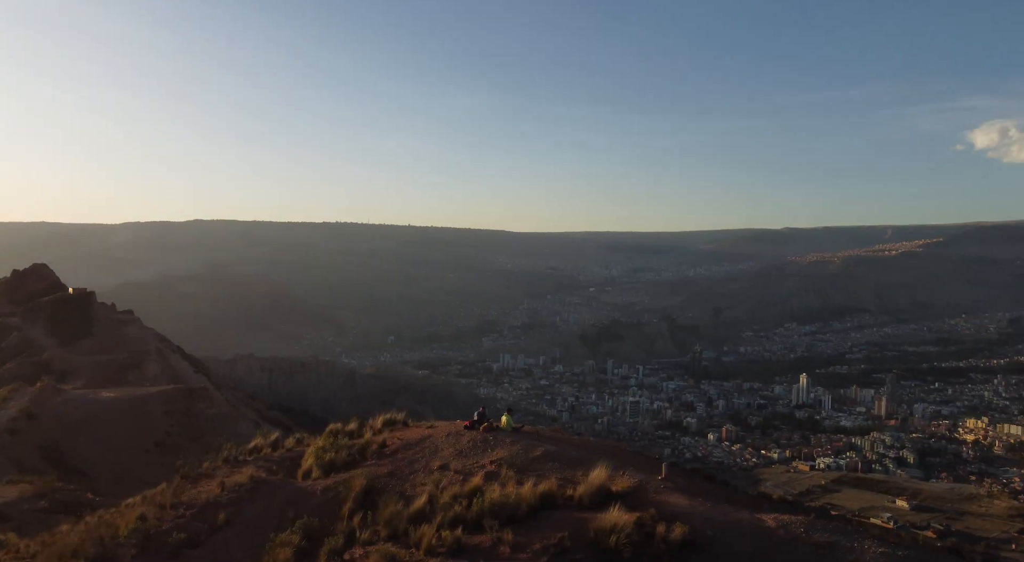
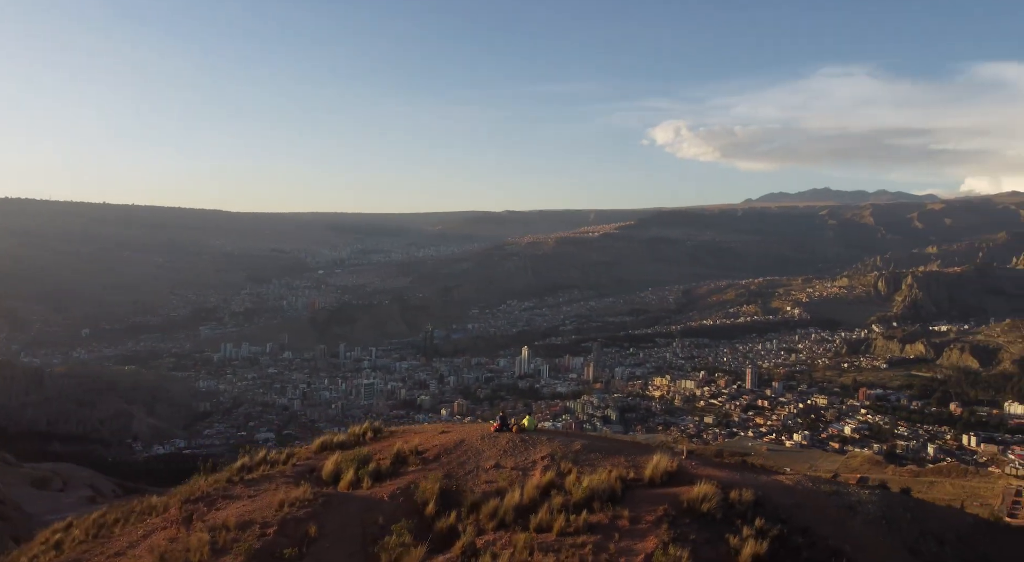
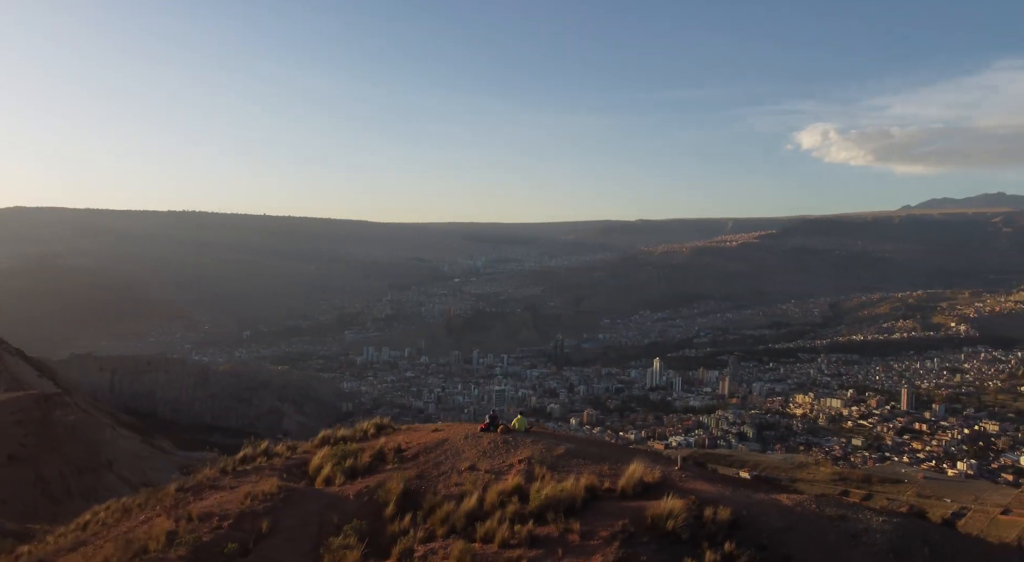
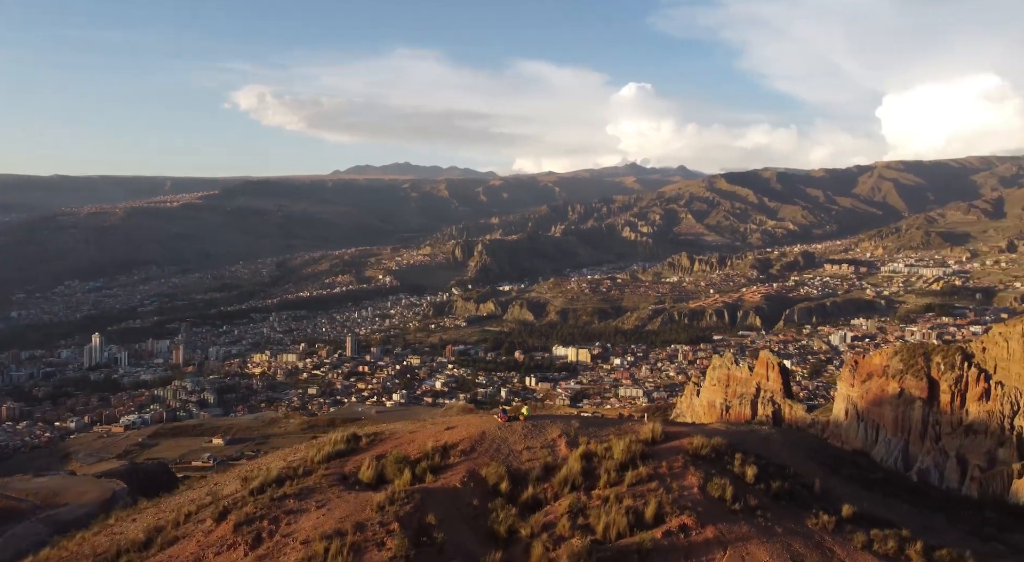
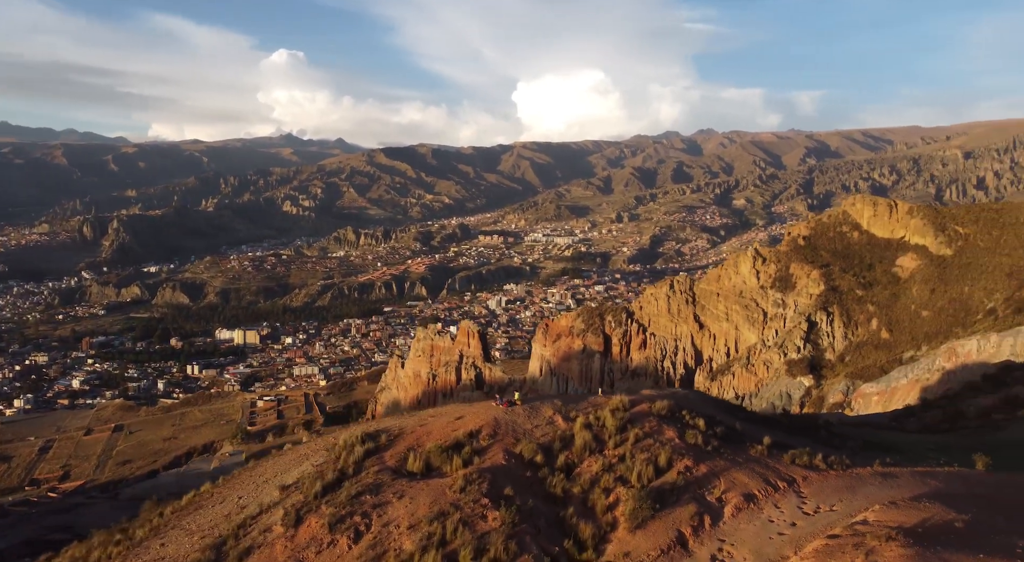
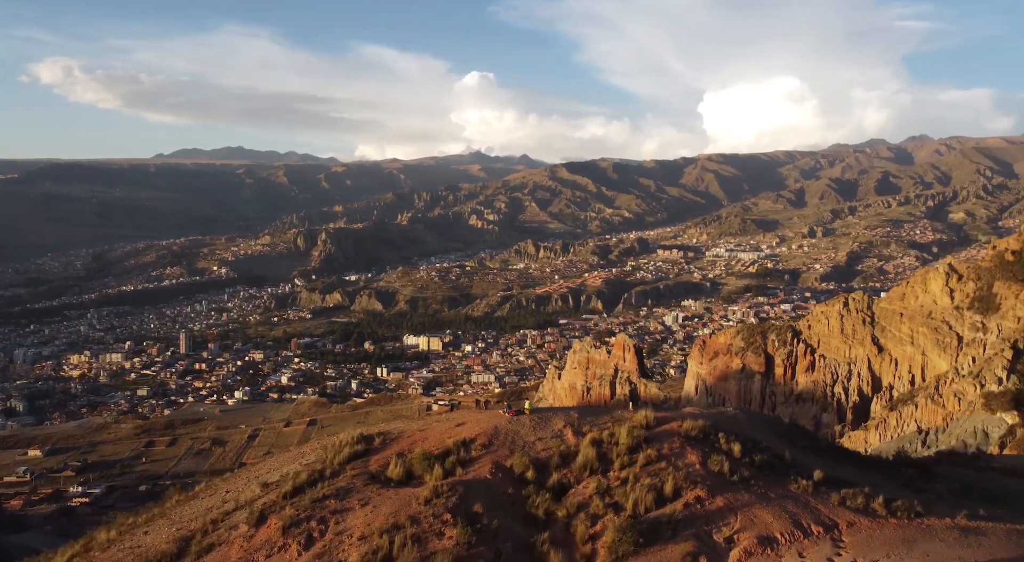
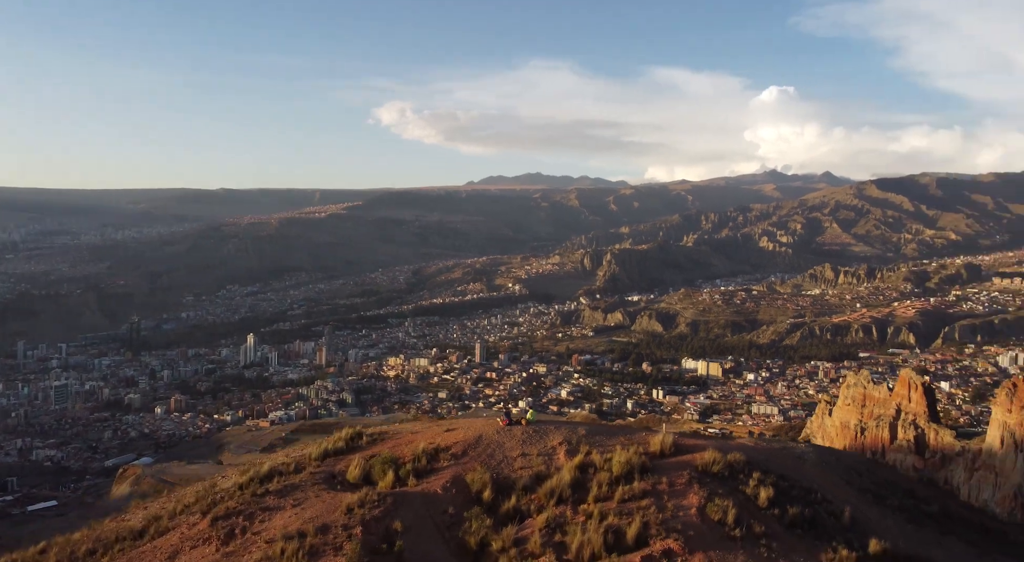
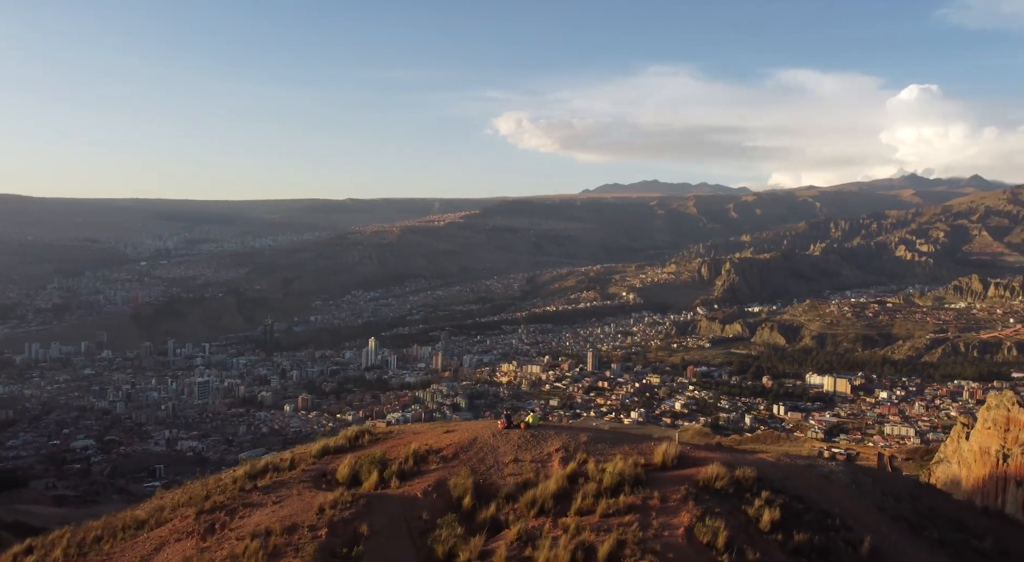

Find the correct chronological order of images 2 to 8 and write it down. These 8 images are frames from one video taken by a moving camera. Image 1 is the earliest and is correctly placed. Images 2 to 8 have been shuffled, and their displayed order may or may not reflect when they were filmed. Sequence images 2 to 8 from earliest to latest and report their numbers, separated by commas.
3, 2, 8, 7, 4, 6, 5
